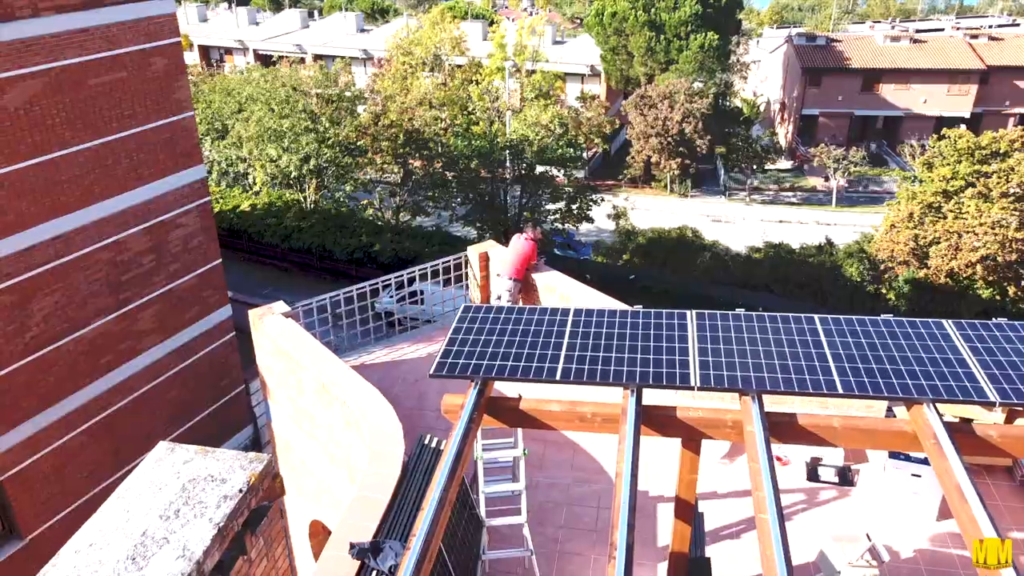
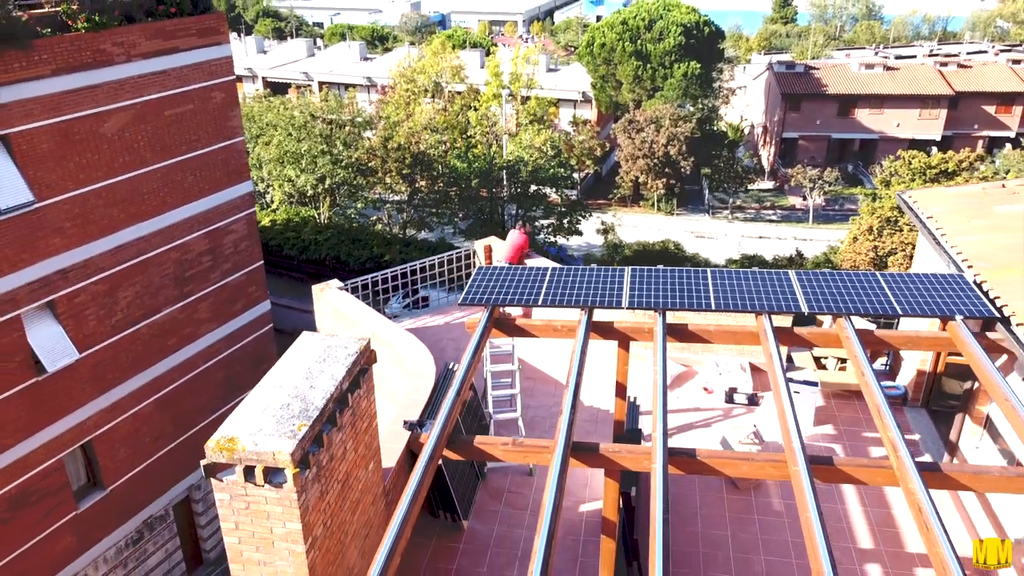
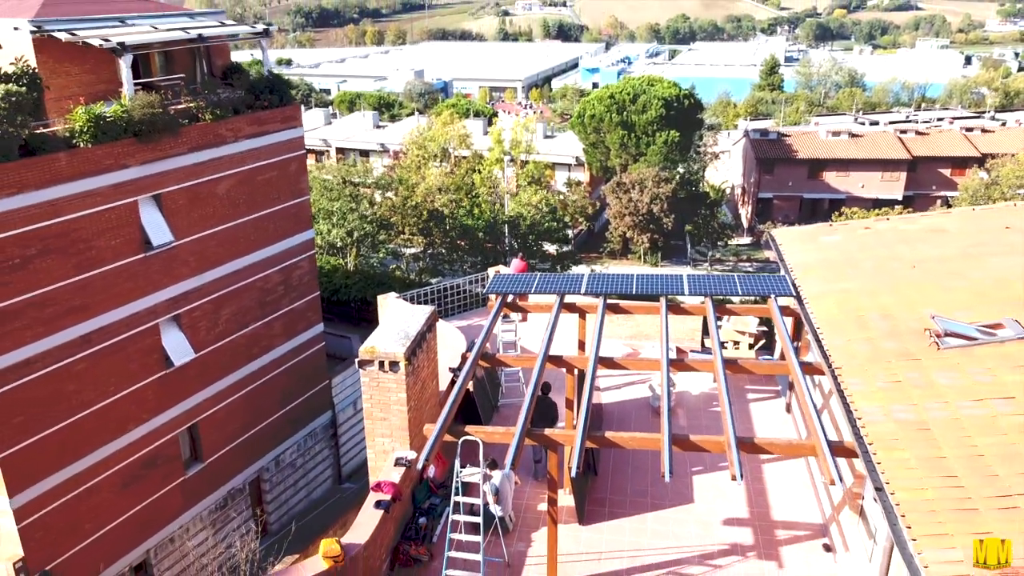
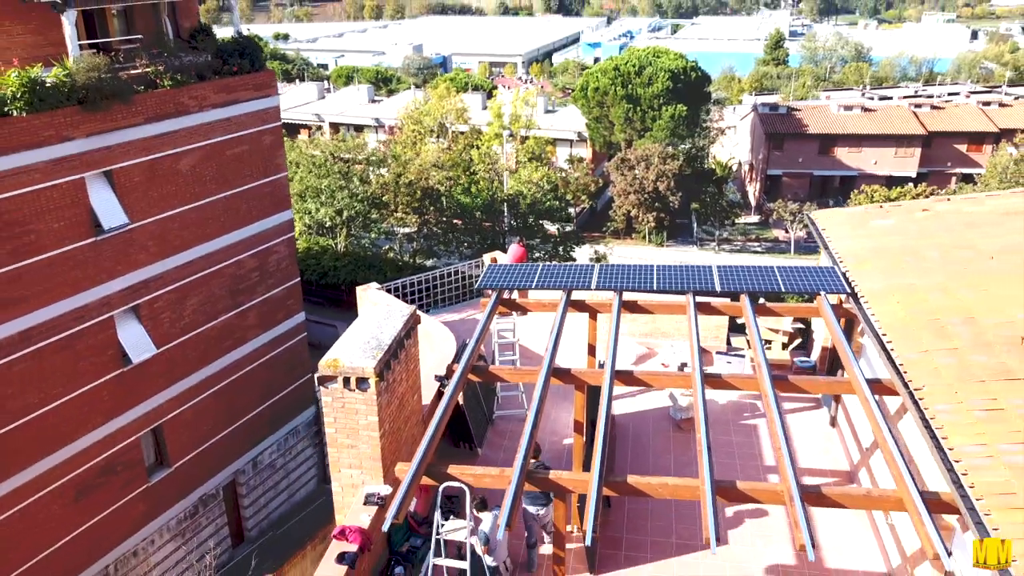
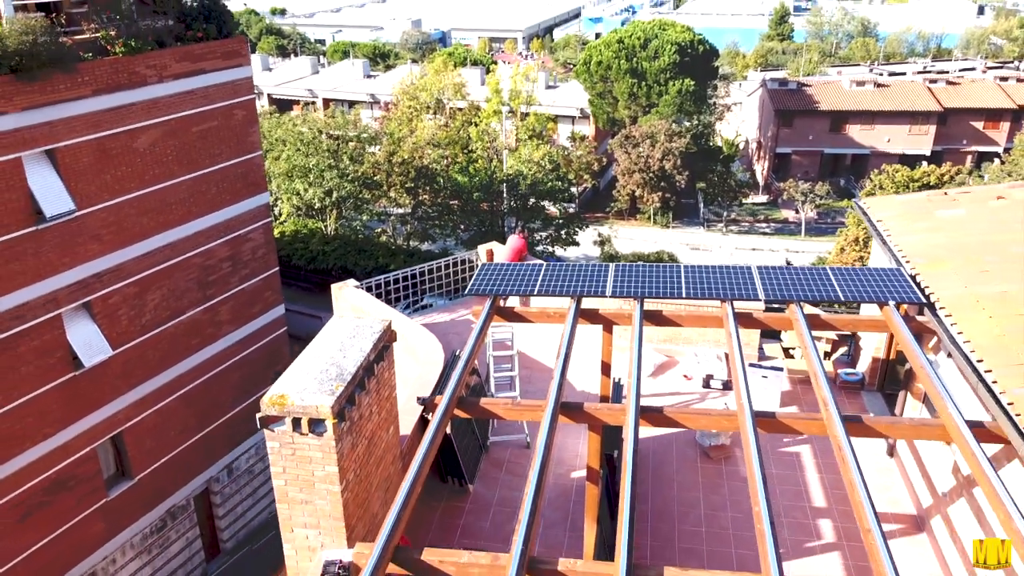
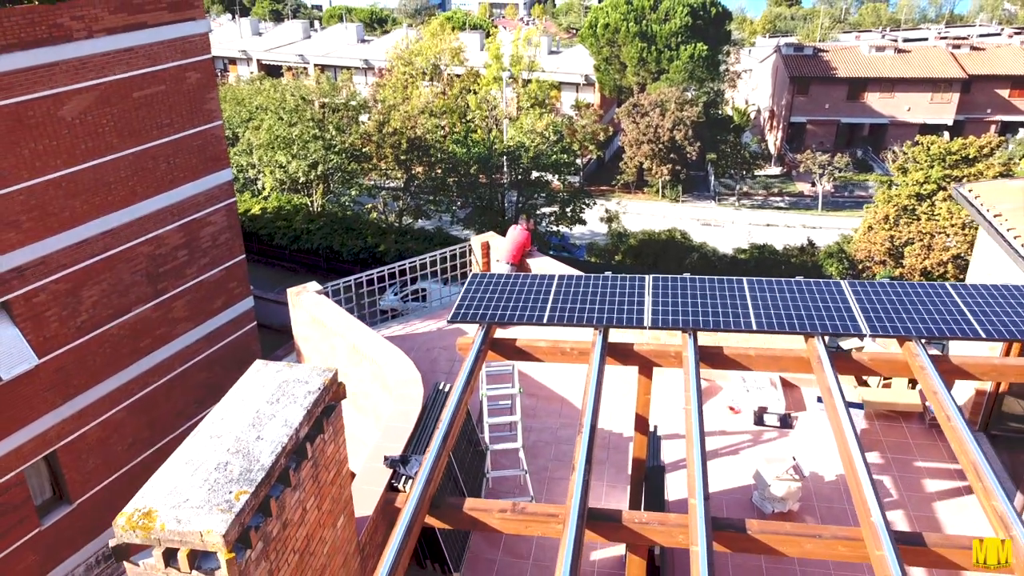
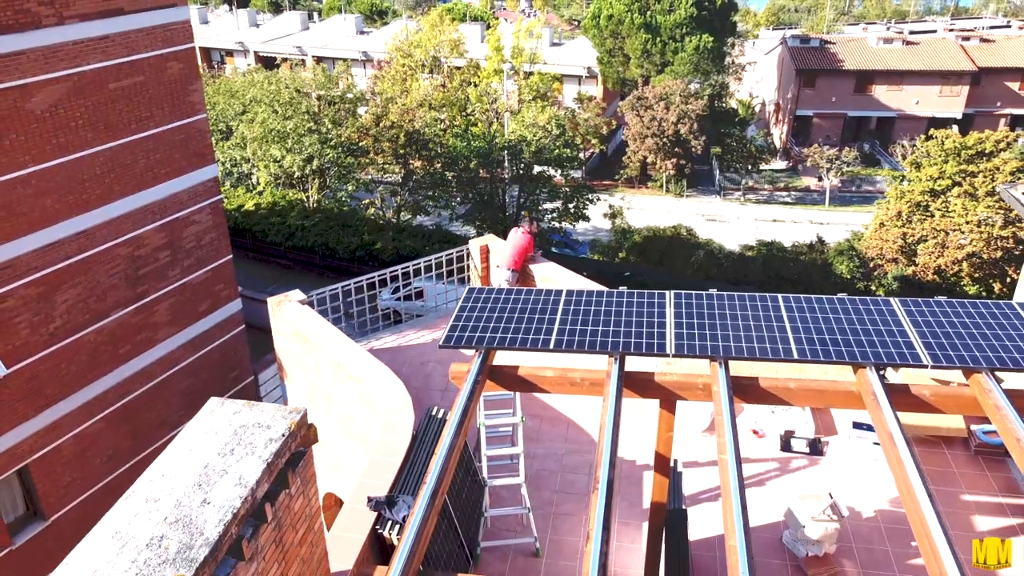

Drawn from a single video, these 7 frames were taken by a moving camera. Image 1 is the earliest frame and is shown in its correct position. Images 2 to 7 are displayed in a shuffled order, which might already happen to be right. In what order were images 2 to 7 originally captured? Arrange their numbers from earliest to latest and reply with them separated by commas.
7, 6, 2, 5, 4, 3
